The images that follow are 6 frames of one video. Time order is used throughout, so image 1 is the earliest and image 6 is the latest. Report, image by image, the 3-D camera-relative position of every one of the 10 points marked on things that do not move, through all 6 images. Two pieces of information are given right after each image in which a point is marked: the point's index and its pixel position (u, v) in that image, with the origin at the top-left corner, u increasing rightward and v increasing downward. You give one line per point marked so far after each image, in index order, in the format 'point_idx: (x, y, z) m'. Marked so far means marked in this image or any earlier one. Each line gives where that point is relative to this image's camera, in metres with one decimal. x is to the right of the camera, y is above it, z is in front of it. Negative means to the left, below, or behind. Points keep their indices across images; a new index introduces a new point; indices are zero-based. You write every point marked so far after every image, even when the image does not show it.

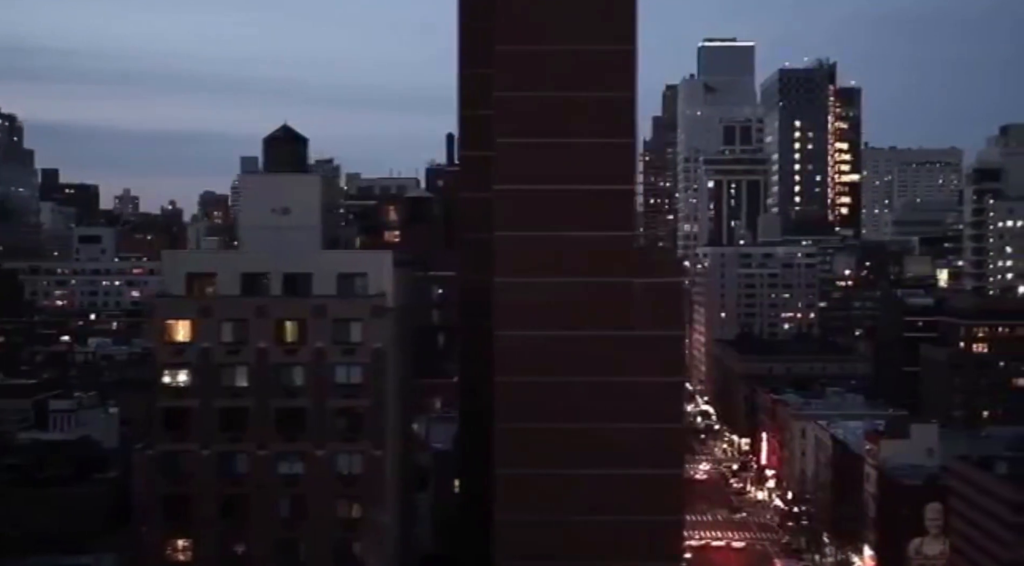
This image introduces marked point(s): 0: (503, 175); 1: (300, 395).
0: (-0.4, +1.7, +17.8) m
1: (-3.0, -1.6, +15.8) m
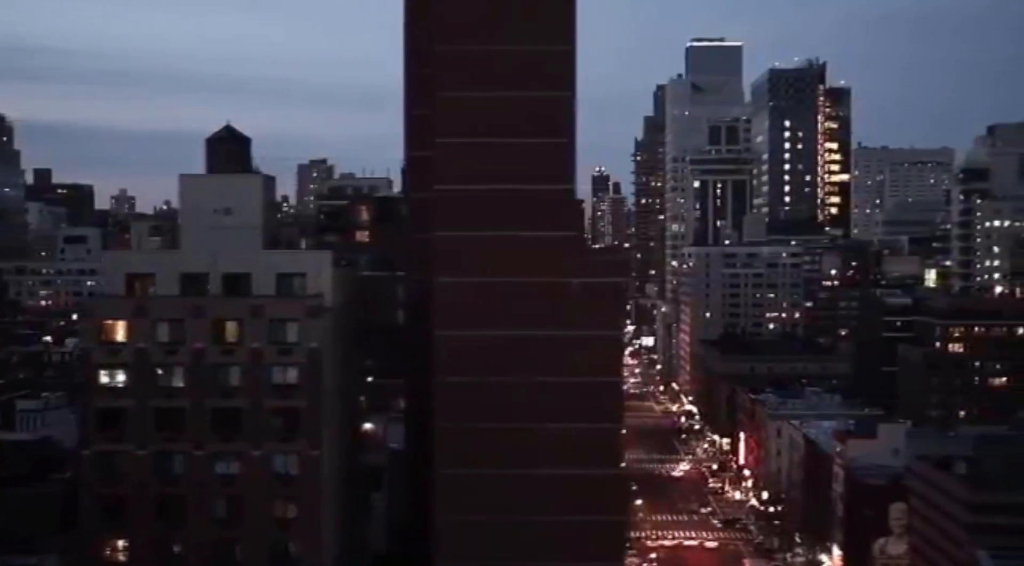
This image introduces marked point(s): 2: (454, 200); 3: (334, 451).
0: (-1.3, +1.7, +17.8) m
1: (-3.9, -1.6, +15.8) m
2: (-1.1, +1.4, +17.7) m
3: (-2.7, -2.5, +16.8) m
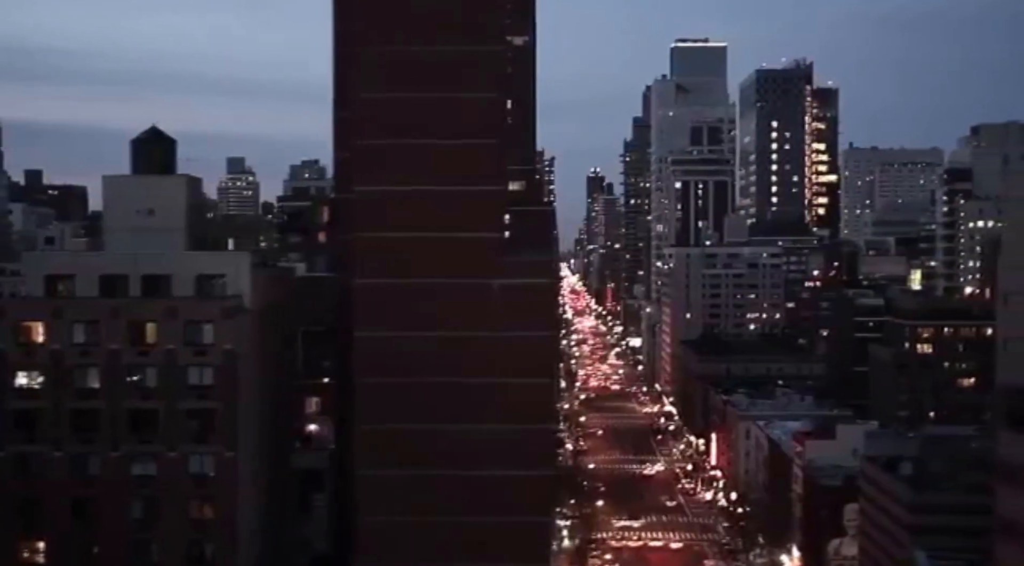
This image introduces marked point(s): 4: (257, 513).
0: (-2.5, +1.7, +17.8) m
1: (-5.1, -1.6, +15.8) m
2: (-2.3, +1.3, +17.7) m
3: (-3.9, -2.6, +16.8) m
4: (-4.0, -3.6, +17.3) m
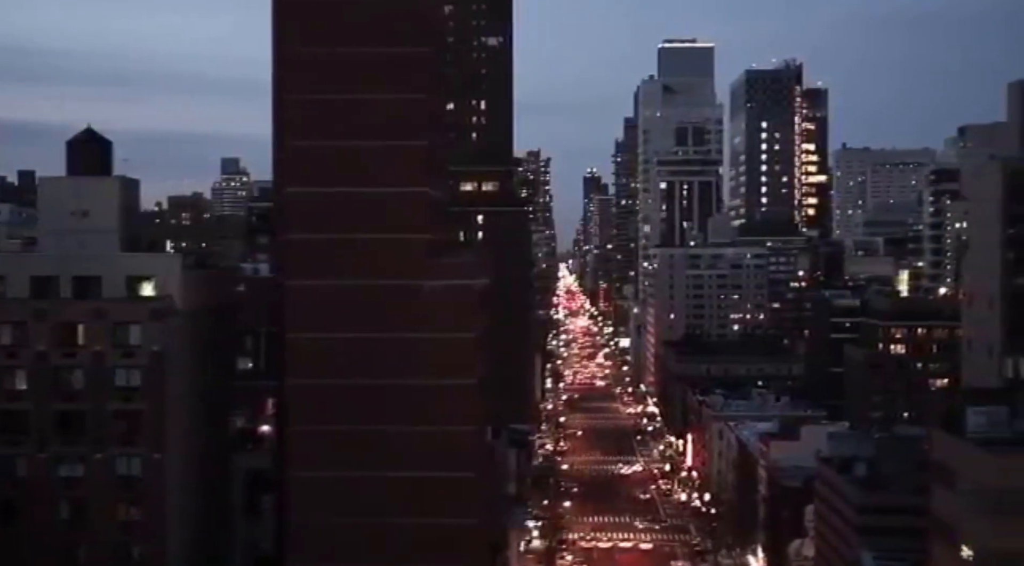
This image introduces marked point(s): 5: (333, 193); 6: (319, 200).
0: (-3.5, +1.7, +17.8) m
1: (-6.2, -1.6, +15.8) m
2: (-3.3, +1.3, +17.7) m
3: (-5.0, -2.6, +16.8) m
4: (-5.0, -3.6, +17.3) m
5: (-3.0, +1.4, +17.7) m
6: (-3.1, +1.3, +17.7) m
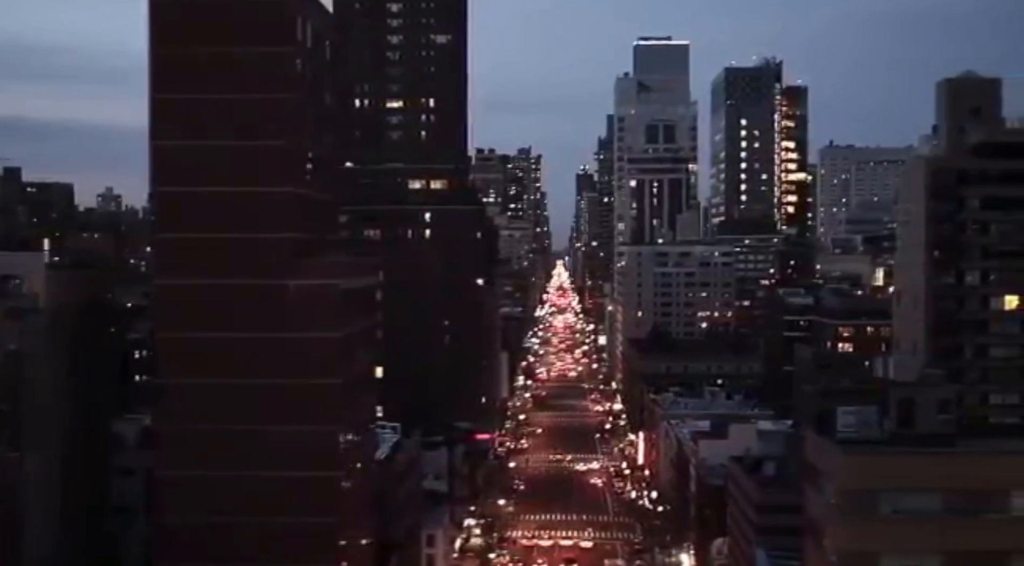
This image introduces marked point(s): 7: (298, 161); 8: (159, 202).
0: (-5.5, +1.7, +17.8) m
1: (-8.2, -1.6, +15.8) m
2: (-5.3, +1.3, +17.7) m
3: (-7.0, -2.6, +16.8) m
4: (-7.0, -3.6, +17.3) m
5: (-5.0, +1.4, +17.7) m
6: (-5.1, +1.3, +17.7) m
7: (-3.4, +2.0, +18.0) m
8: (-5.7, +1.3, +18.0) m
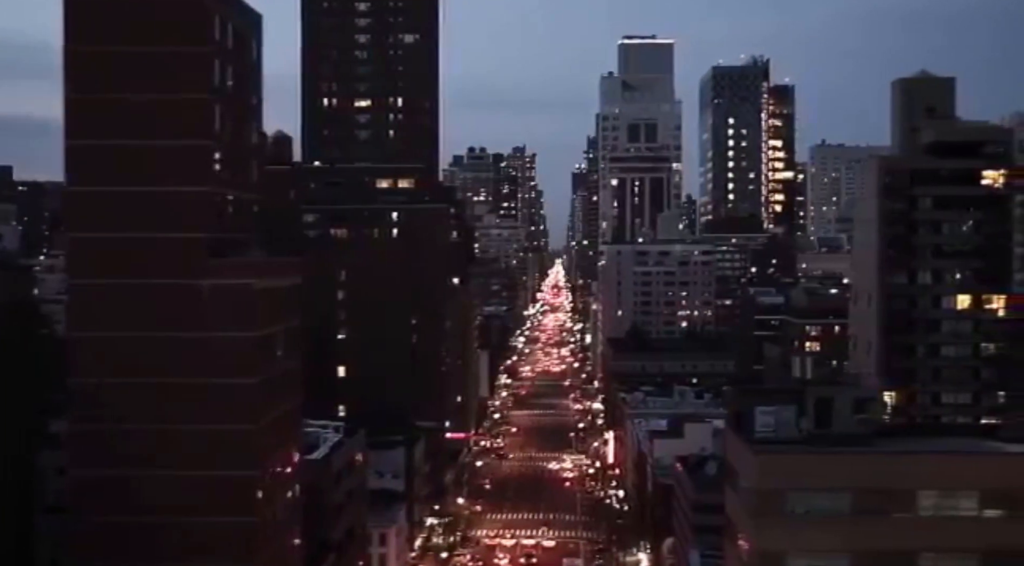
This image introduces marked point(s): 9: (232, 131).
0: (-6.8, +1.7, +17.8) m
1: (-9.5, -1.6, +15.8) m
2: (-6.6, +1.3, +17.7) m
3: (-8.3, -2.6, +16.8) m
4: (-8.3, -3.6, +17.3) m
5: (-6.3, +1.4, +17.7) m
6: (-6.4, +1.3, +17.7) m
7: (-4.7, +2.0, +18.0) m
8: (-7.0, +1.3, +18.0) m
9: (-5.0, +2.7, +19.9) m
